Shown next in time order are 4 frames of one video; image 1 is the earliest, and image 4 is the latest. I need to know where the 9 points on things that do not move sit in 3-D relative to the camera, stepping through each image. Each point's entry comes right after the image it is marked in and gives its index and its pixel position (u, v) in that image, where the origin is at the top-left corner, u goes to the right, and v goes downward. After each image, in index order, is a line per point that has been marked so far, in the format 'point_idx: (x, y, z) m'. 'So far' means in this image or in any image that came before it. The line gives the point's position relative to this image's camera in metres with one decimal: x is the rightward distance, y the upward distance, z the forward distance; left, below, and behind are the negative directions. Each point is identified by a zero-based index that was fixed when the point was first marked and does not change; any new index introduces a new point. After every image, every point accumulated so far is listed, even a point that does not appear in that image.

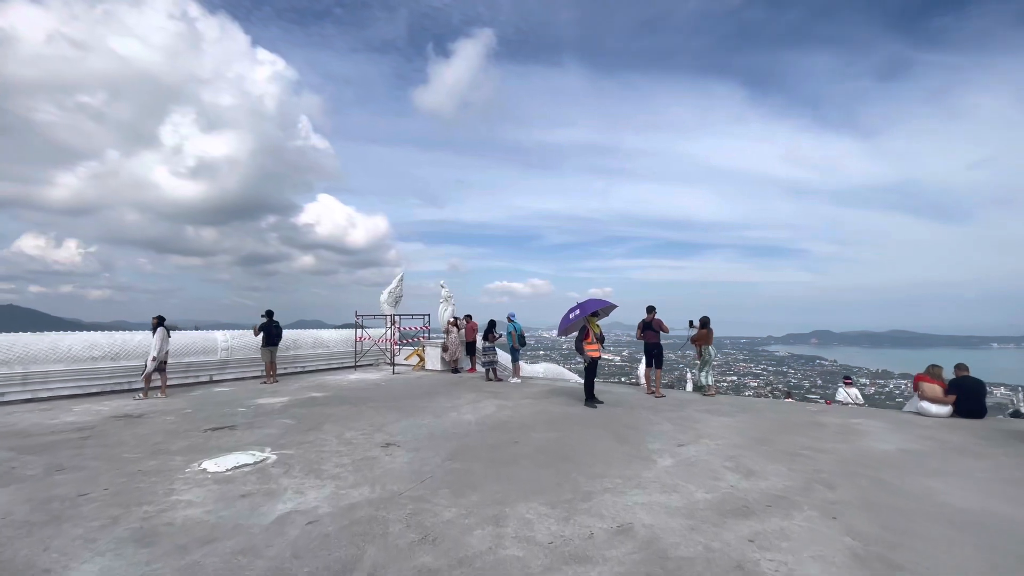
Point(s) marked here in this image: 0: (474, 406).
0: (-0.7, -2.1, +8.6) m
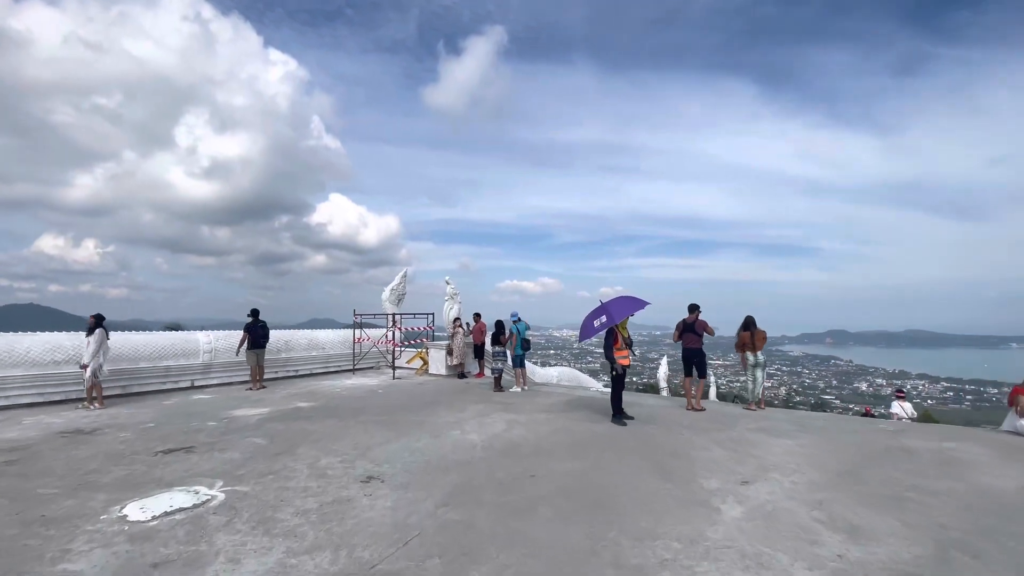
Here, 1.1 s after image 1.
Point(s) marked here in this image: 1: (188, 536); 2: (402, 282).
0: (-0.5, -2.1, +7.2) m
1: (-2.6, -2.0, +3.8) m
2: (-3.5, +0.2, +15.2) m
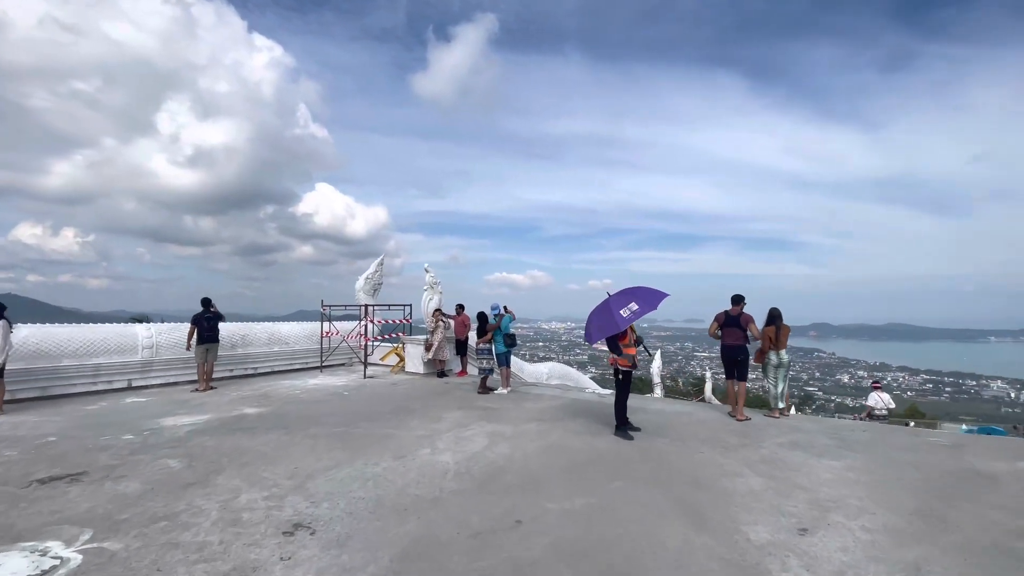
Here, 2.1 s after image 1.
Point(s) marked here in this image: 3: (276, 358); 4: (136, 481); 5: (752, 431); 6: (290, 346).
0: (-0.7, -1.9, +6.0) m
1: (-2.7, -1.8, +2.5) m
2: (-3.9, +0.5, +13.8) m
3: (-5.7, -1.7, +11.6) m
4: (-3.8, -1.9, +4.8) m
5: (+3.2, -1.9, +6.3) m
6: (-5.6, -1.4, +11.8) m
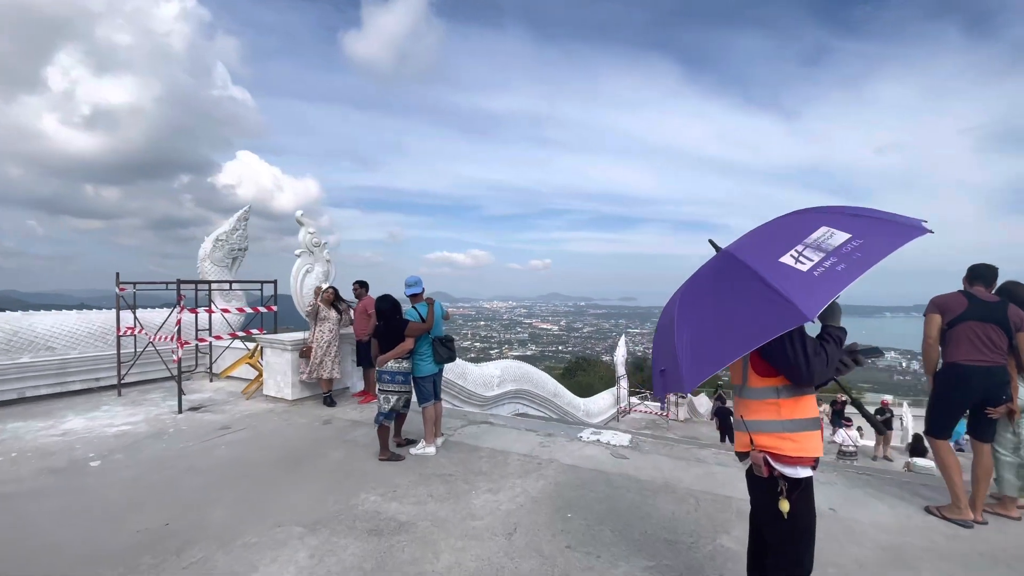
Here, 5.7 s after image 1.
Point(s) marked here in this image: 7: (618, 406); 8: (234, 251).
0: (-1.0, -1.6, +1.6) m
1: (-2.6, -1.7, -2.1) m
2: (-5.1, +1.1, +8.9) m
3: (-6.7, -1.2, +6.5) m
4: (-3.9, -1.7, 0.0) m
5: (+2.9, -1.6, +2.4) m
6: (-6.5, -0.9, +6.8) m
7: (+4.1, -4.5, +18.2) m
8: (-5.3, +0.7, +9.0) m
